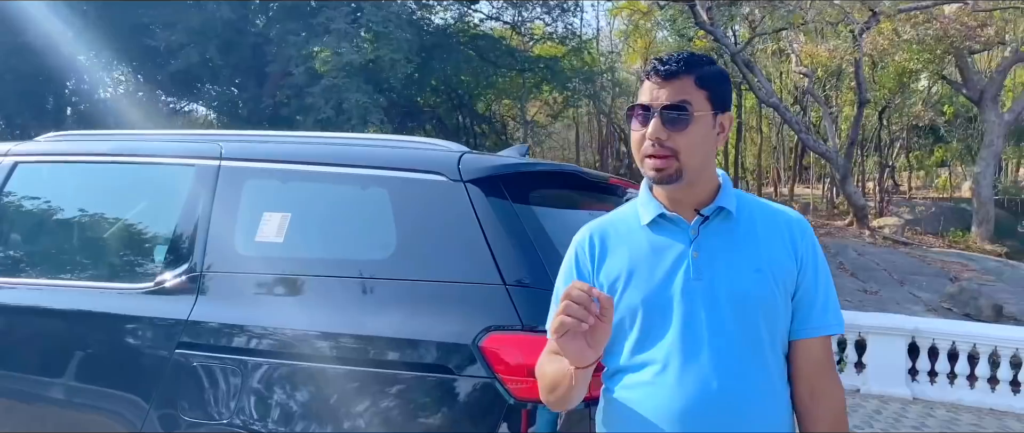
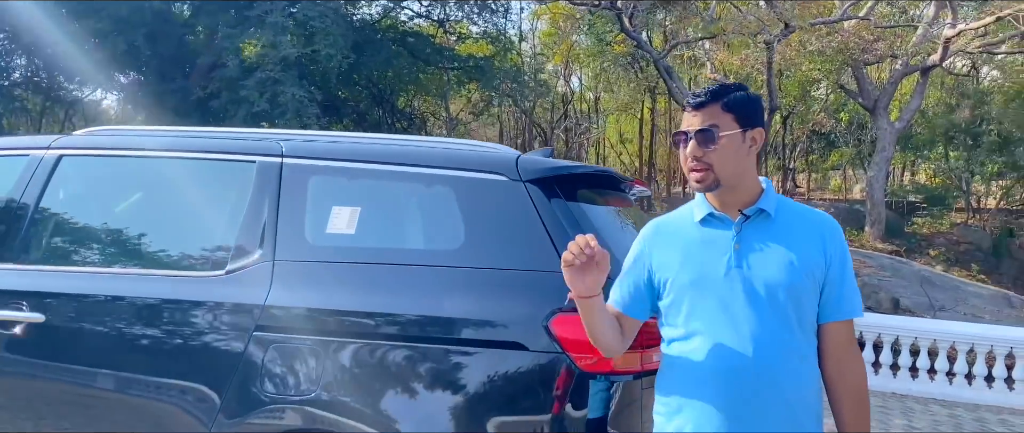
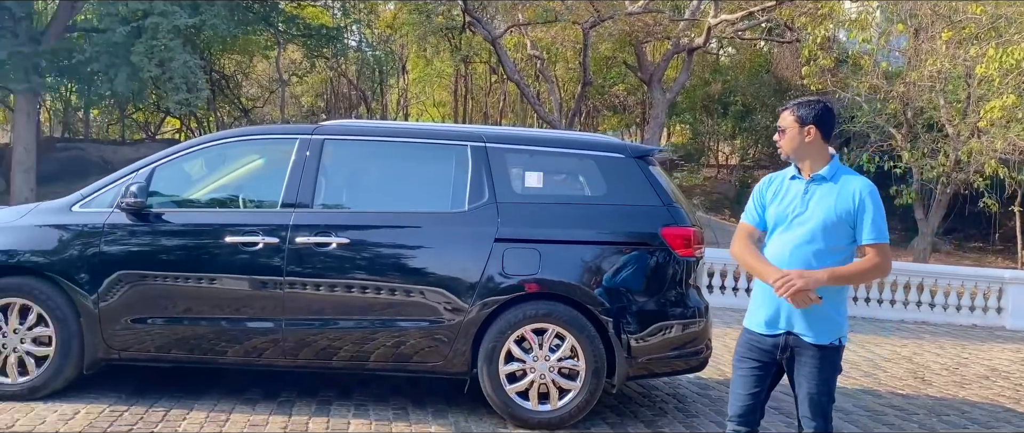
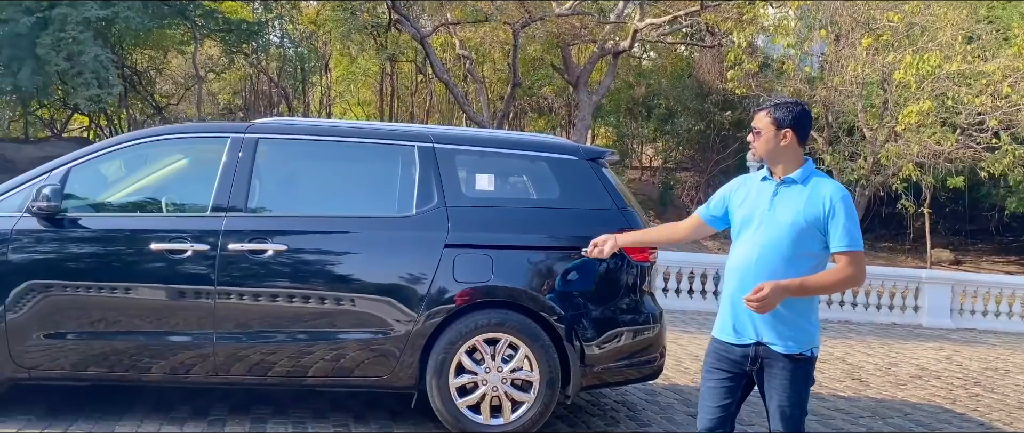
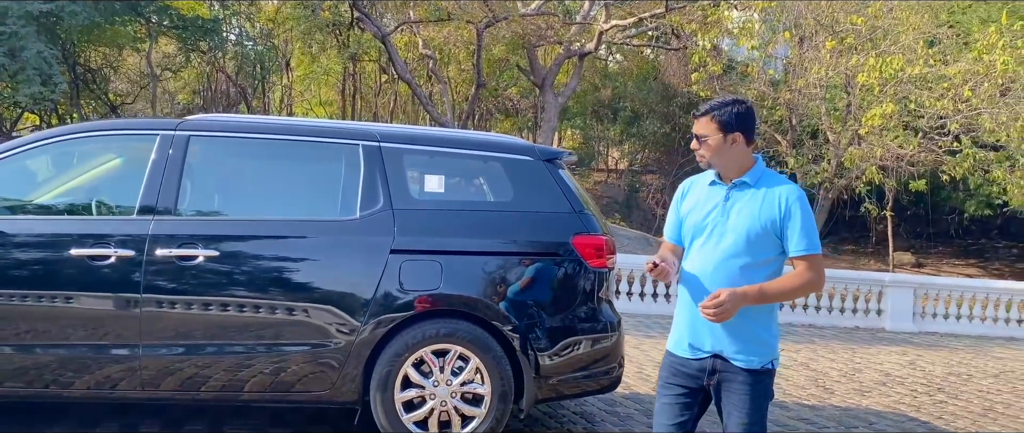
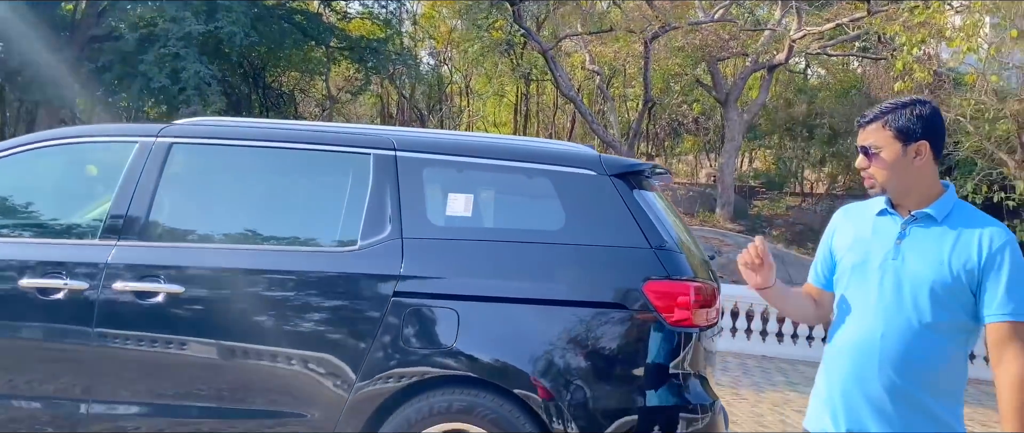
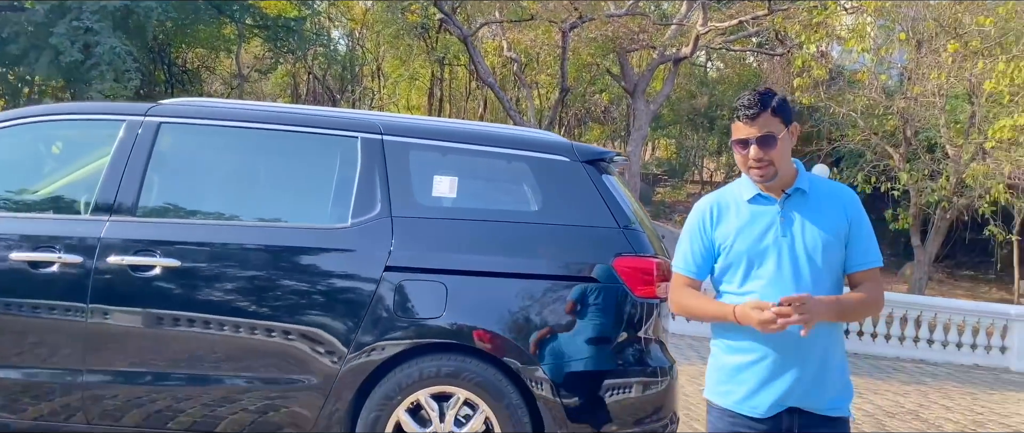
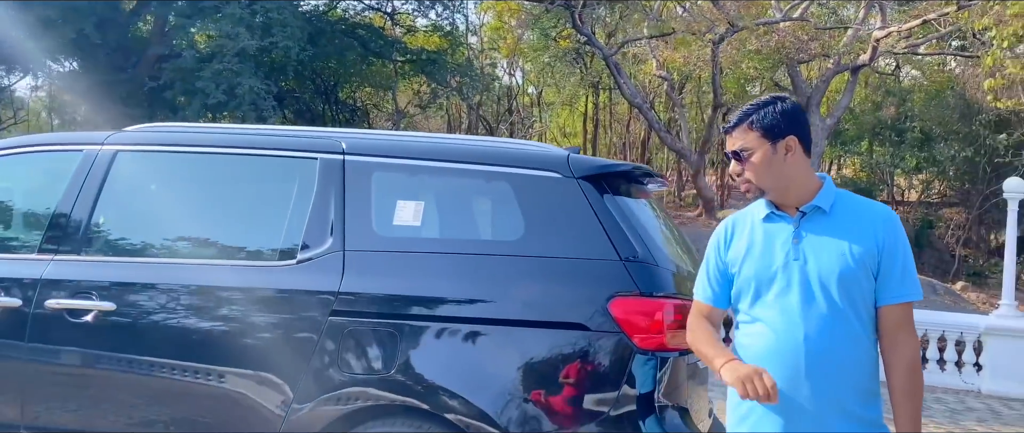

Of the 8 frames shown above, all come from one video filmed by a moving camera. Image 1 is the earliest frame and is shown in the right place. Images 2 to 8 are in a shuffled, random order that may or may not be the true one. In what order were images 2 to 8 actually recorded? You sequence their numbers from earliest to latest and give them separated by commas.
2, 8, 6, 7, 5, 4, 3
